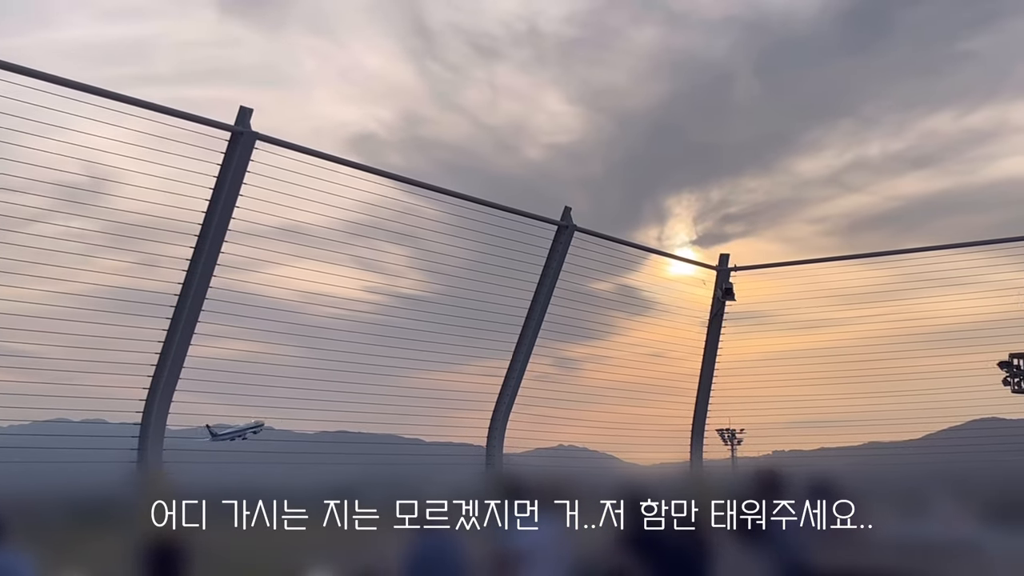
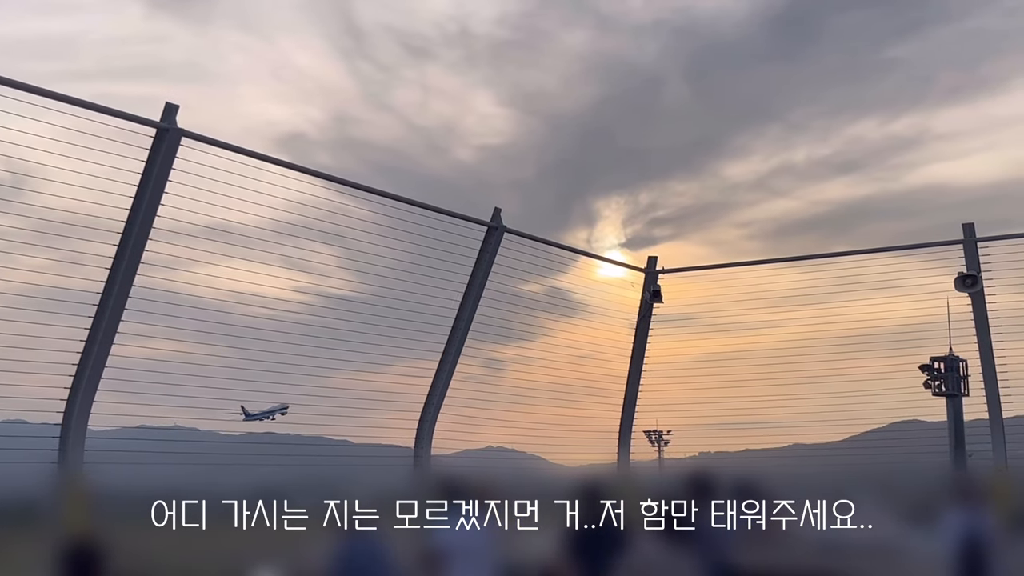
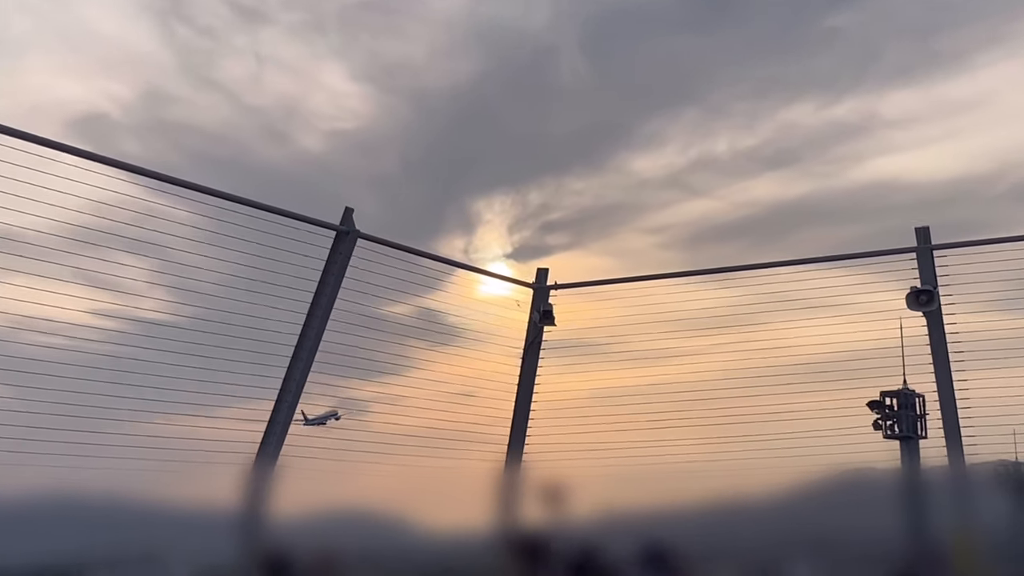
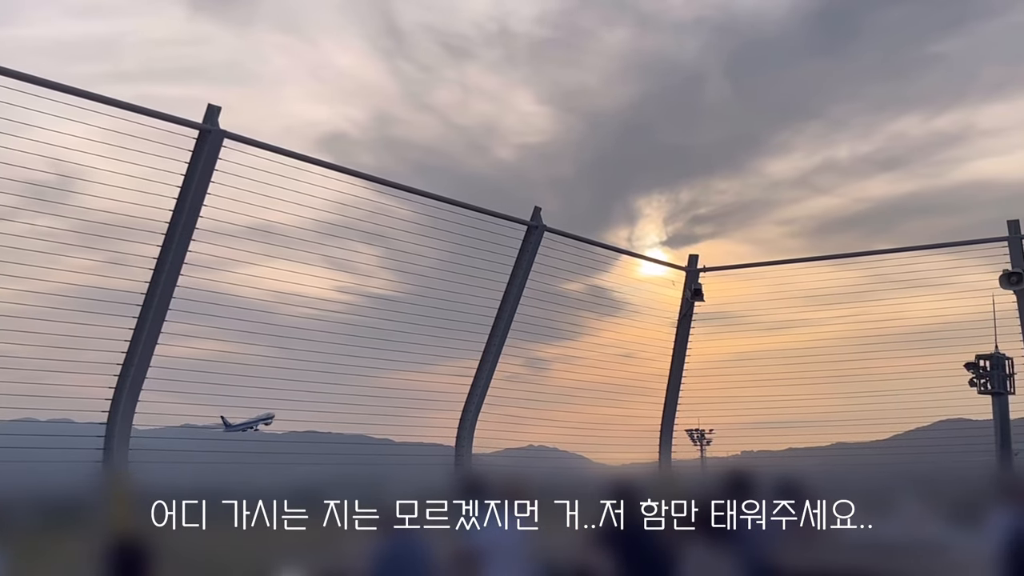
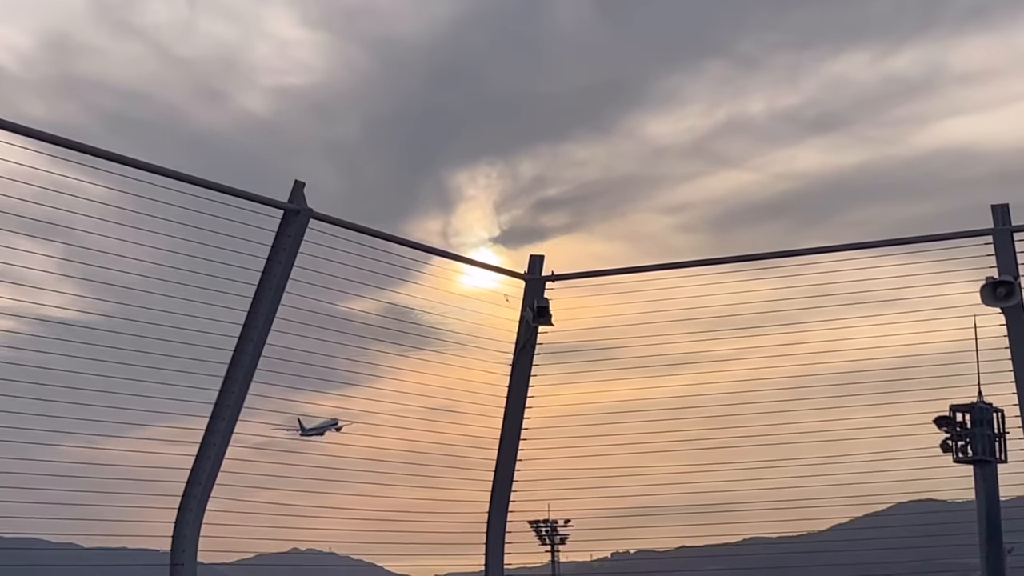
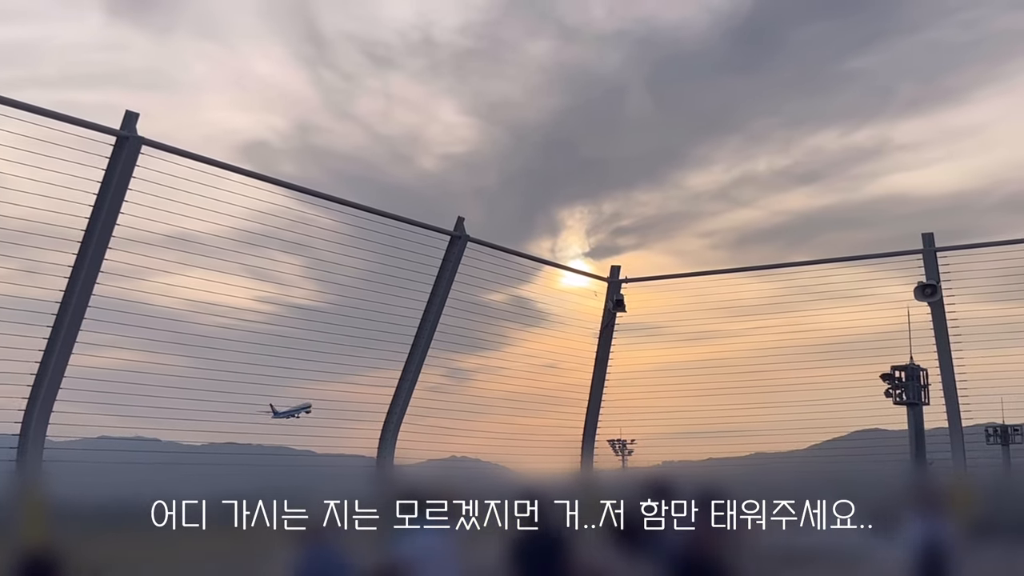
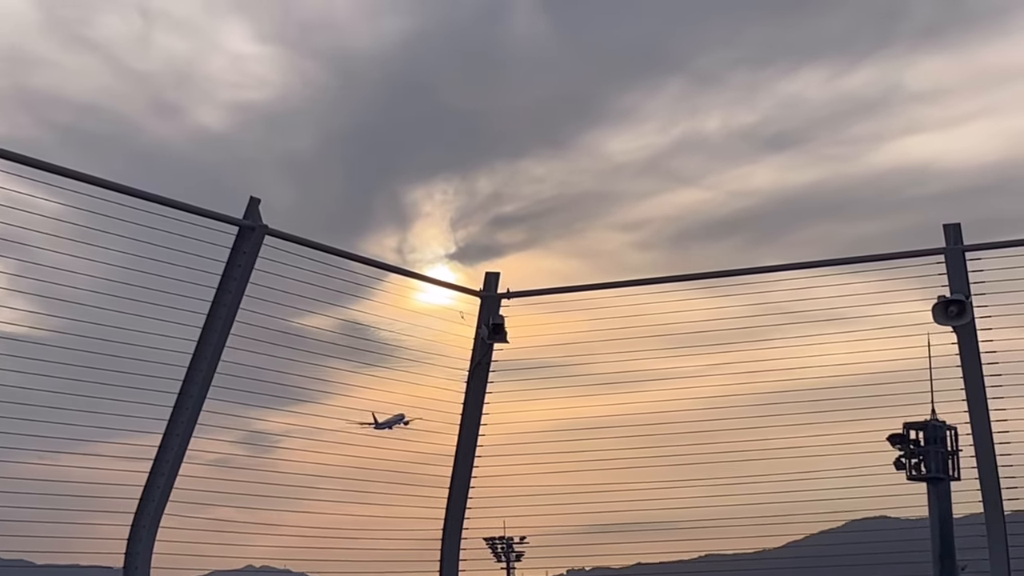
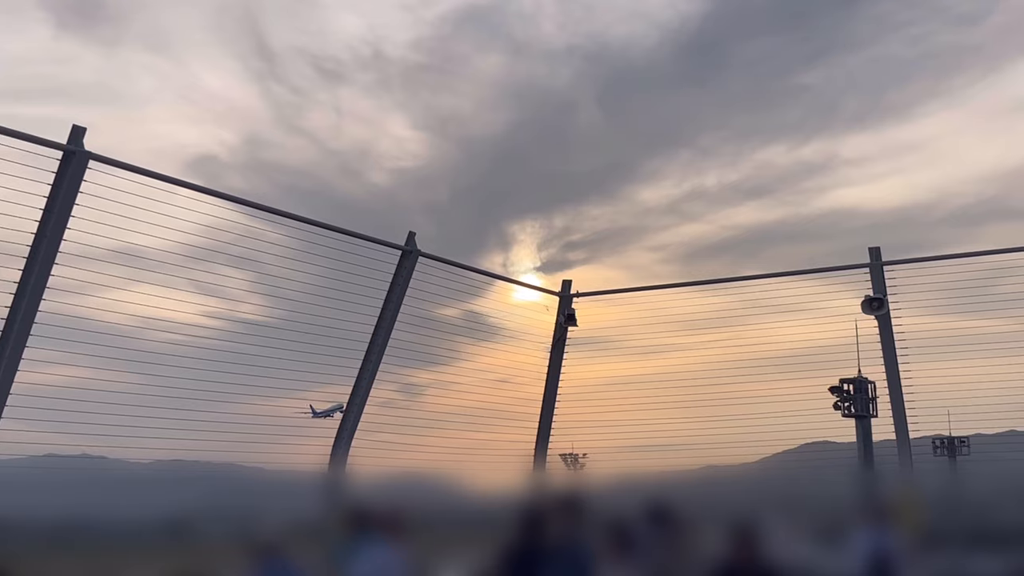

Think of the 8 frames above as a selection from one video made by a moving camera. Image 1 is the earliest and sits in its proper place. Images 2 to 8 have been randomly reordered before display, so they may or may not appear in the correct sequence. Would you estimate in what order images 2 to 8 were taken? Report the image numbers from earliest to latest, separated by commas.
4, 2, 6, 8, 3, 5, 7
